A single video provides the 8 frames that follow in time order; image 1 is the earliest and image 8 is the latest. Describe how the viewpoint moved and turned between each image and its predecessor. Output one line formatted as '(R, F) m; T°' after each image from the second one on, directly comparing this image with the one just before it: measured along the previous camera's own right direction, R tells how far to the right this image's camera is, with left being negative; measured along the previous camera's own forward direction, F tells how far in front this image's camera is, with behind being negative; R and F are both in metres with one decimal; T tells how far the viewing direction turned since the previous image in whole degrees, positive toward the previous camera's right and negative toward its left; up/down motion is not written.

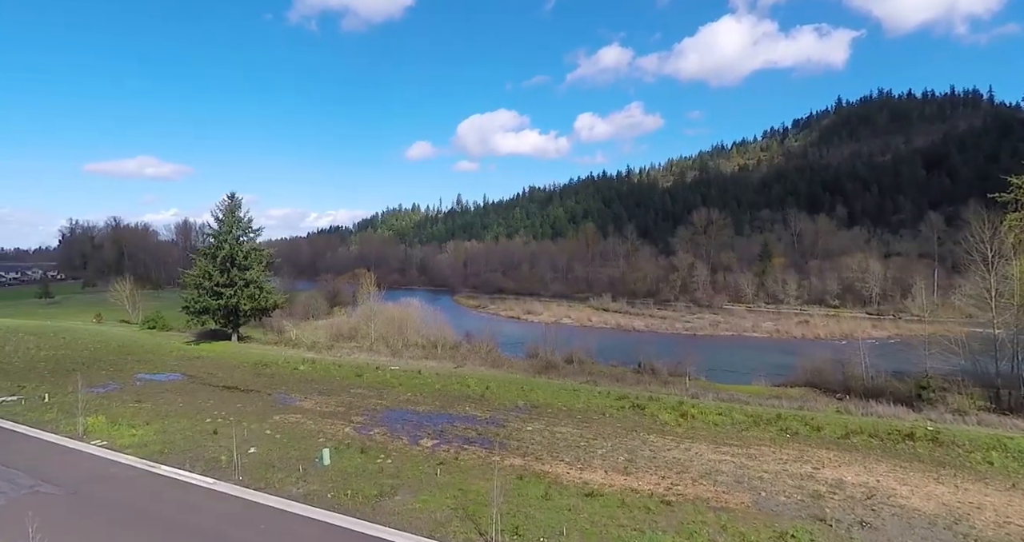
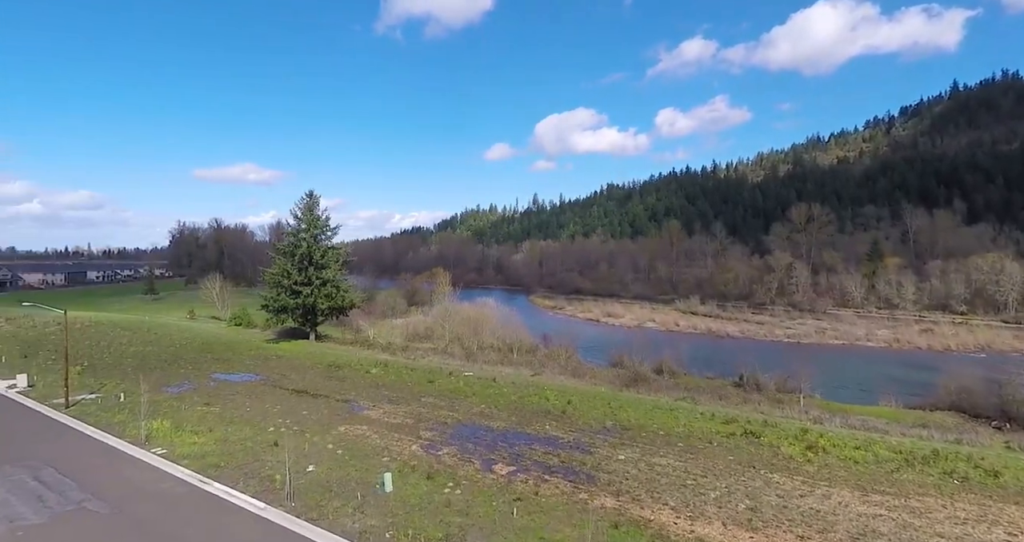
(-0.4, +2.7) m; -8°
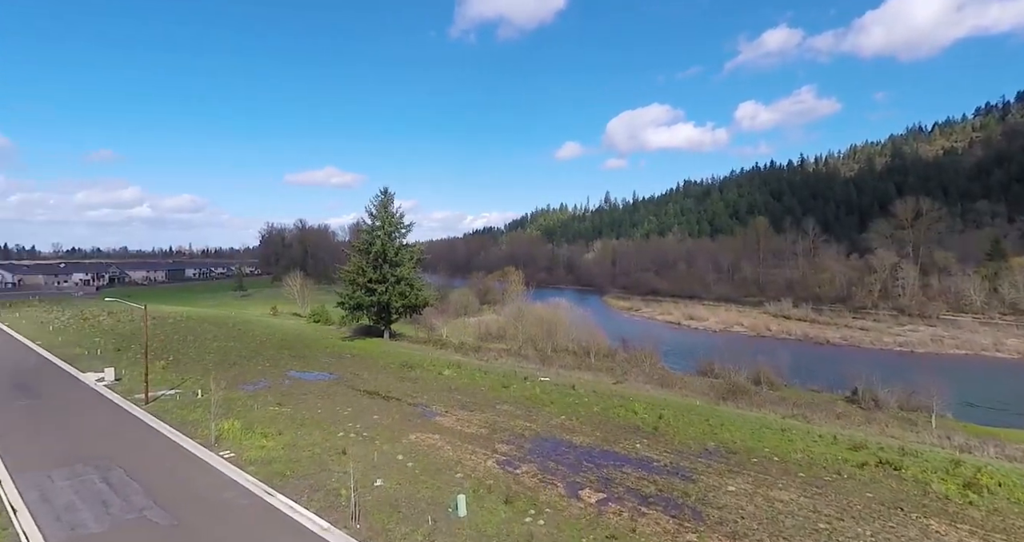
(-0.5, +1.9) m; -7°
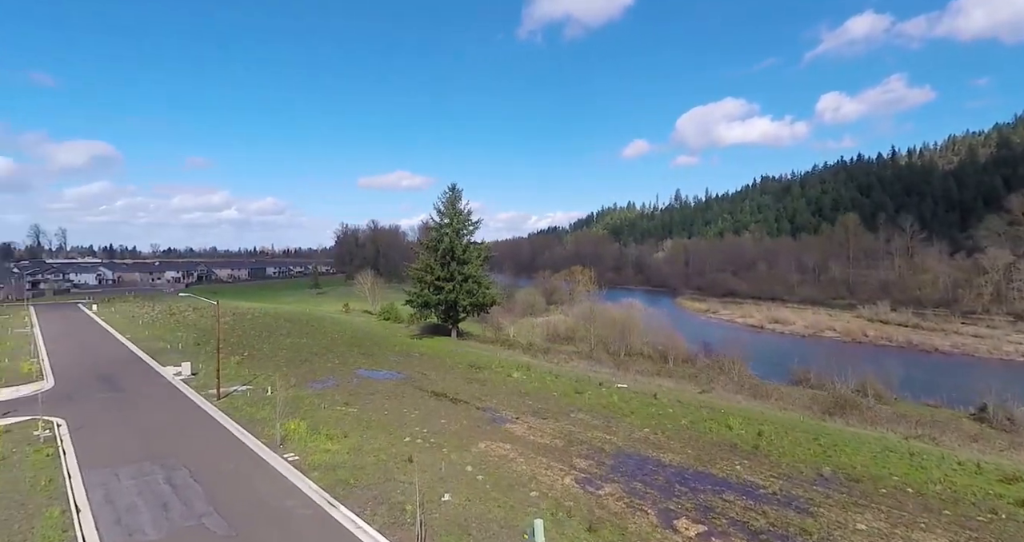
(-0.4, +1.6) m; -6°
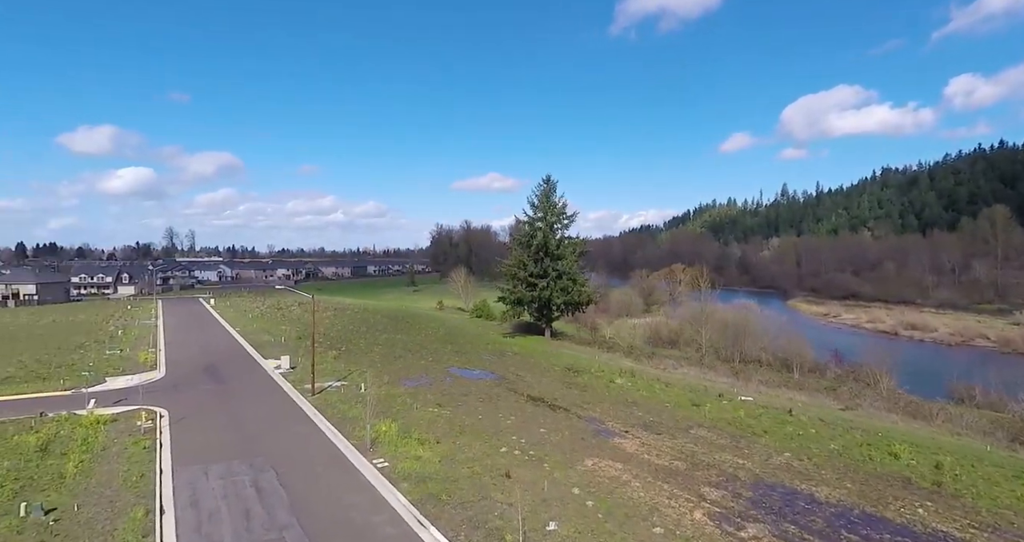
(-0.5, +2.0) m; -9°
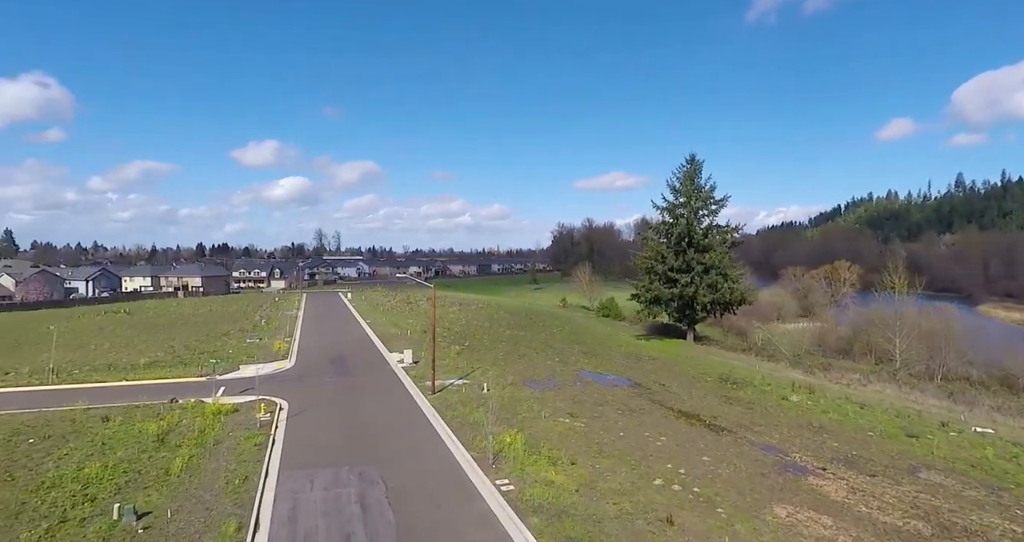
(-0.7, +2.9) m; -12°
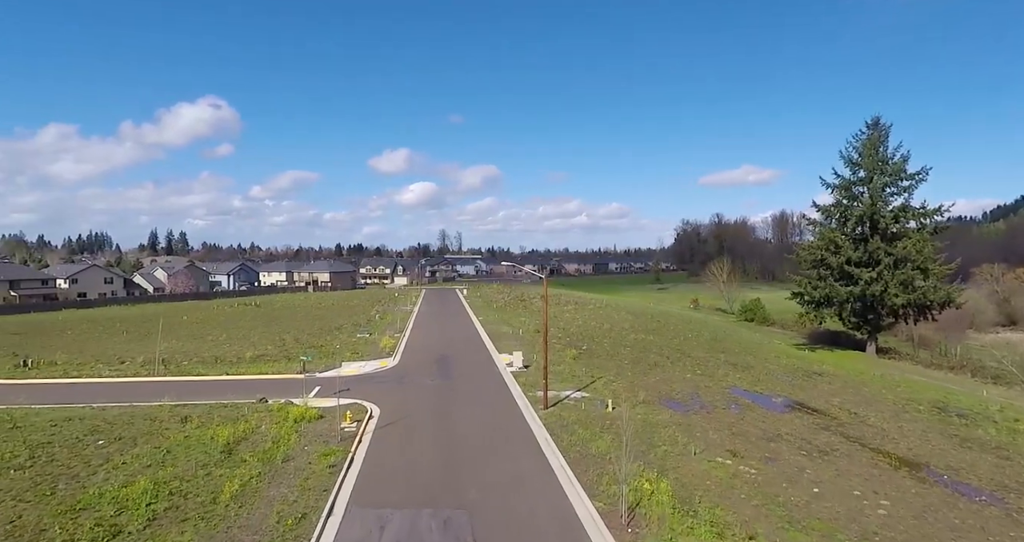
(-0.4, +3.7) m; -12°
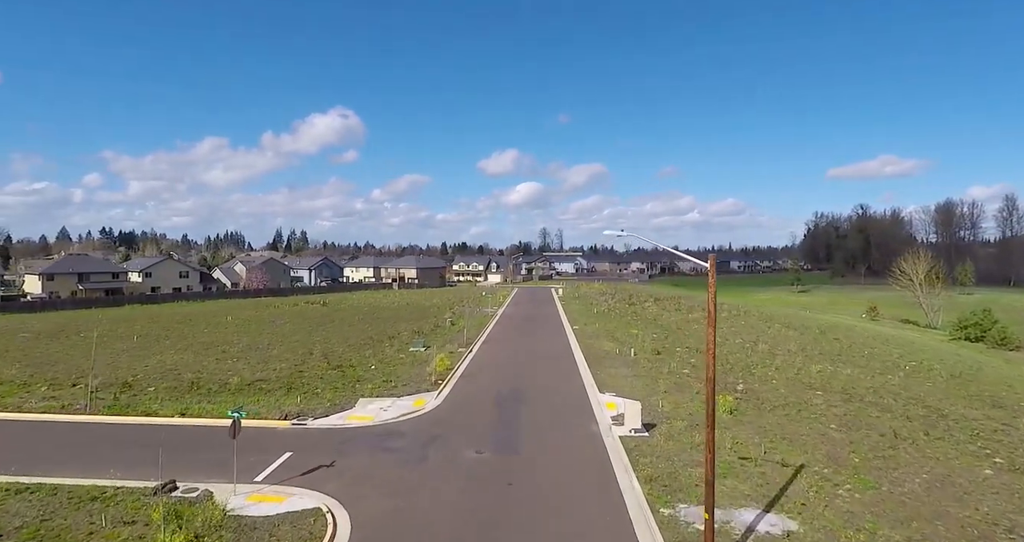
(-0.2, +8.7) m; -10°
